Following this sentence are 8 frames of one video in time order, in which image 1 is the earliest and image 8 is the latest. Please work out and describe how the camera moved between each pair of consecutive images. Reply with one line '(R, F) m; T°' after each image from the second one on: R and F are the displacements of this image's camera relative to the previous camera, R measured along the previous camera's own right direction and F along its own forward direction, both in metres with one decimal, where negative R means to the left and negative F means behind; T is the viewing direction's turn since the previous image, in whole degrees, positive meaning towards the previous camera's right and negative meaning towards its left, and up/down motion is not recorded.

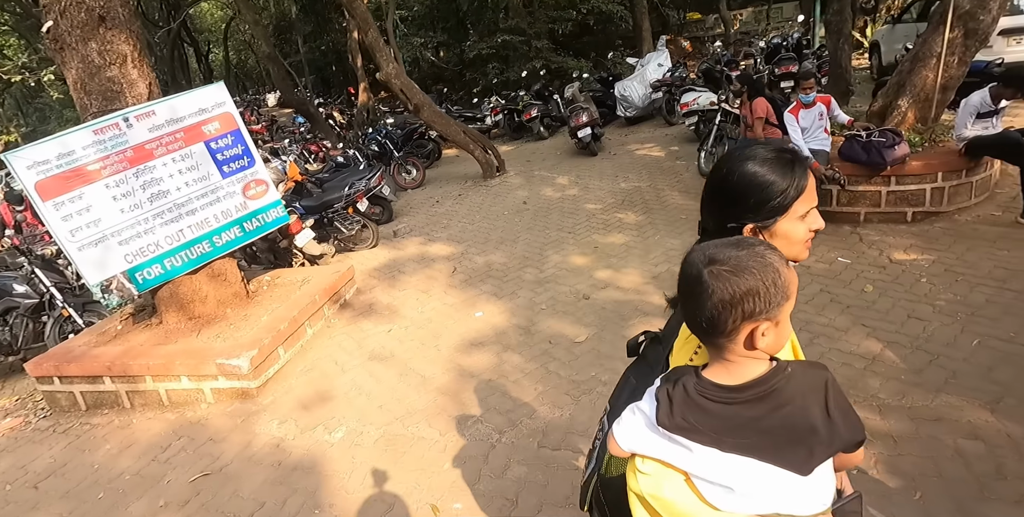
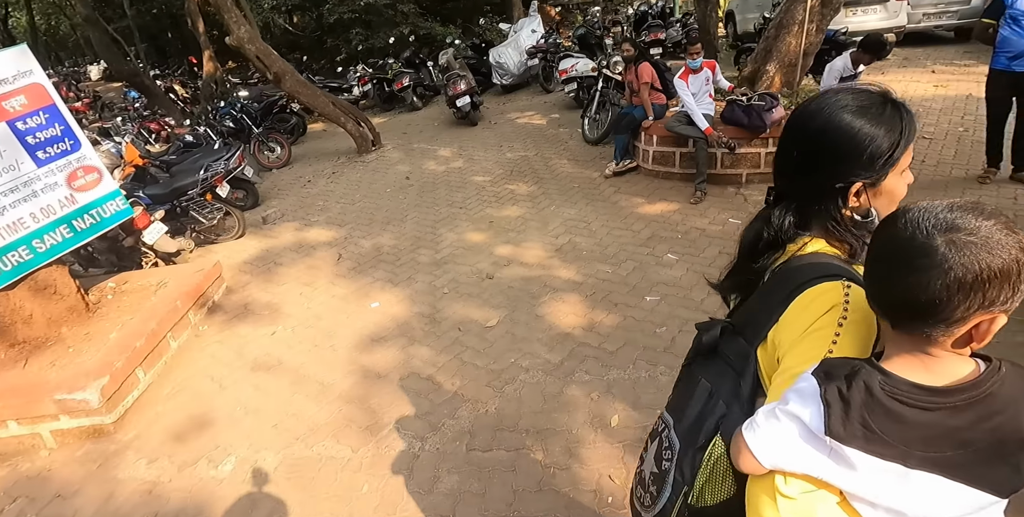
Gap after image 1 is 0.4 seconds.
(-0.2, +0.3) m; +12°
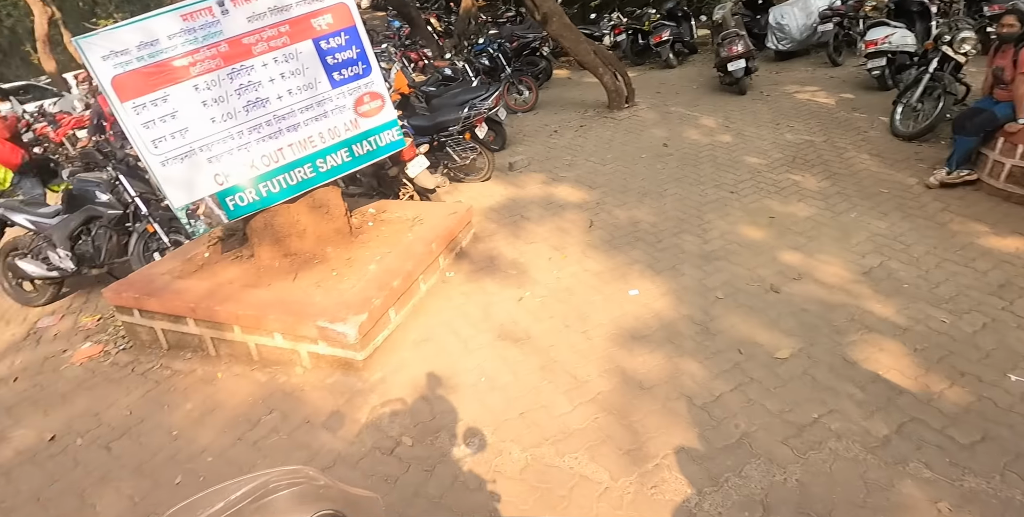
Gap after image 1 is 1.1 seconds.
(-0.6, +0.5) m; -16°
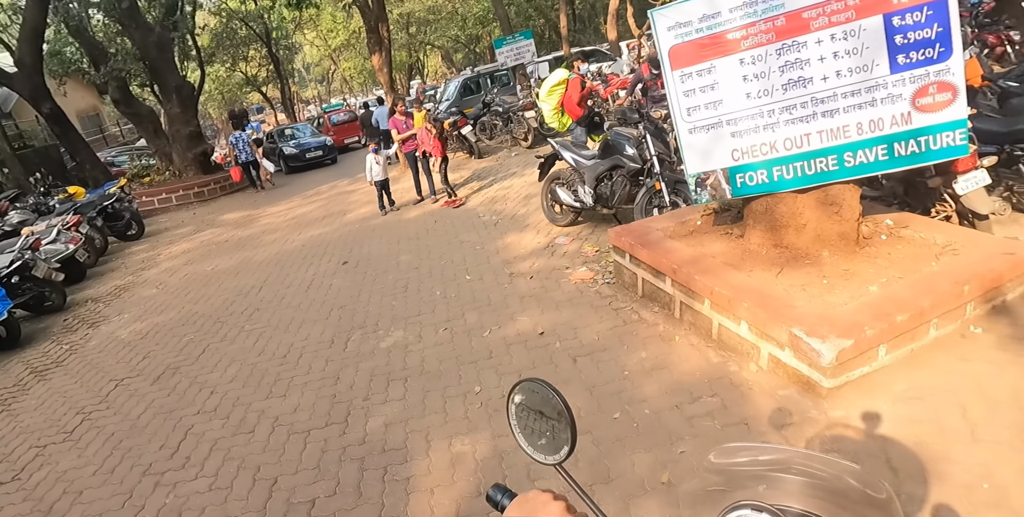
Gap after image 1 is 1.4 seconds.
(-0.2, +0.1) m; -40°
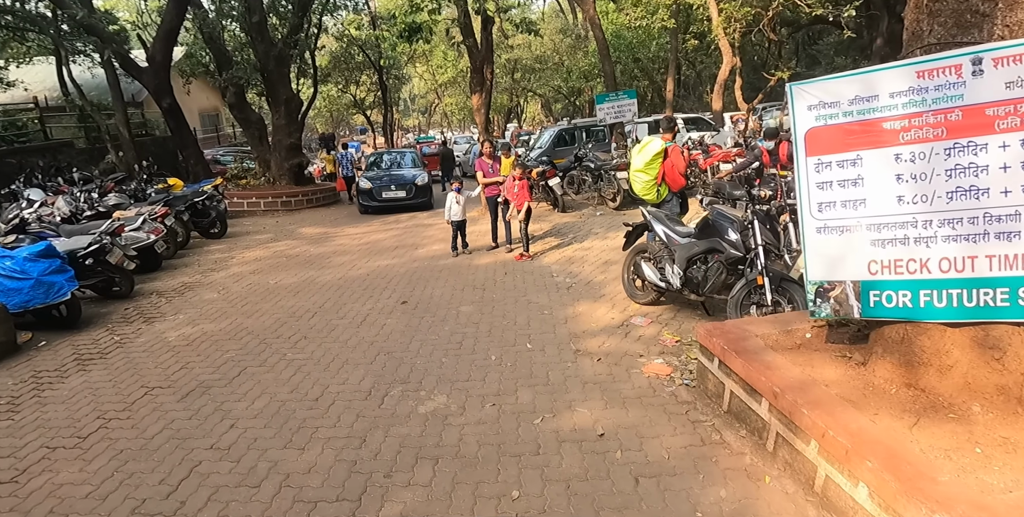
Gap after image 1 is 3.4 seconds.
(0.0, +0.5) m; -7°
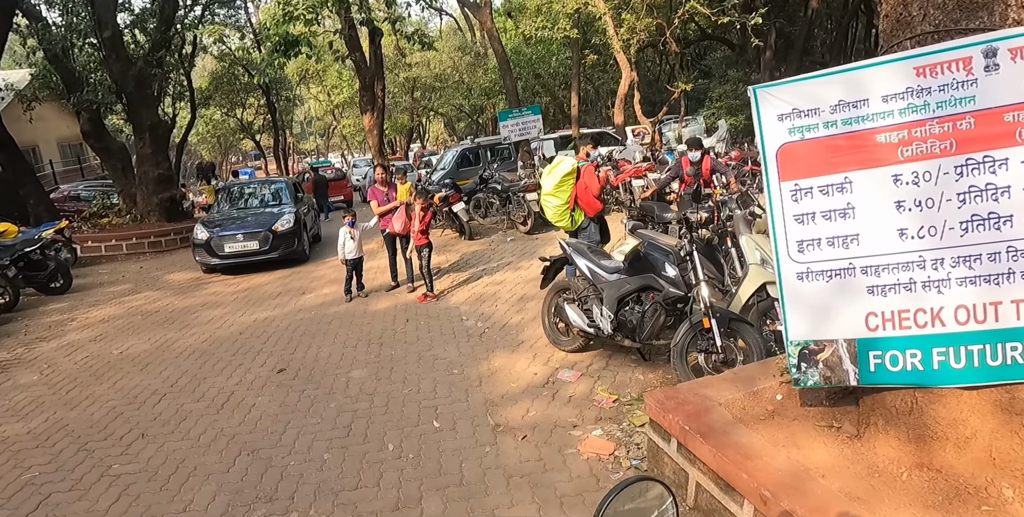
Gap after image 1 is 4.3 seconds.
(+0.1, +1.0) m; +8°
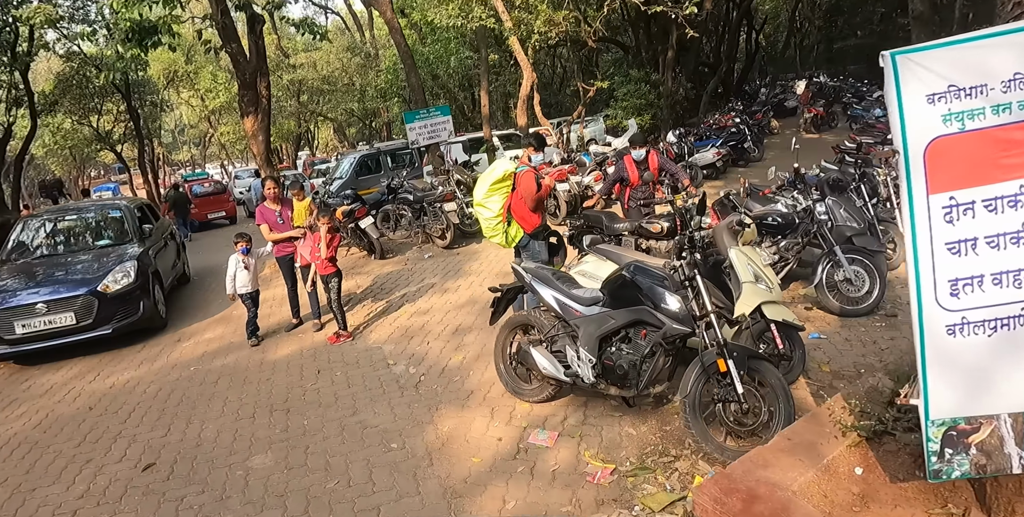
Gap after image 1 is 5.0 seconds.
(-0.3, +1.1) m; +10°
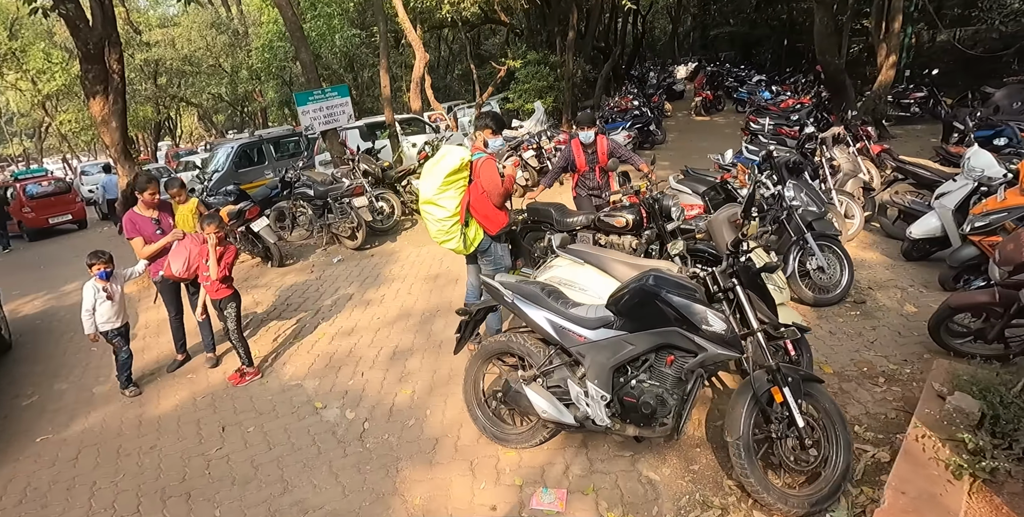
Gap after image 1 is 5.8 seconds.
(-0.5, +0.9) m; +10°
